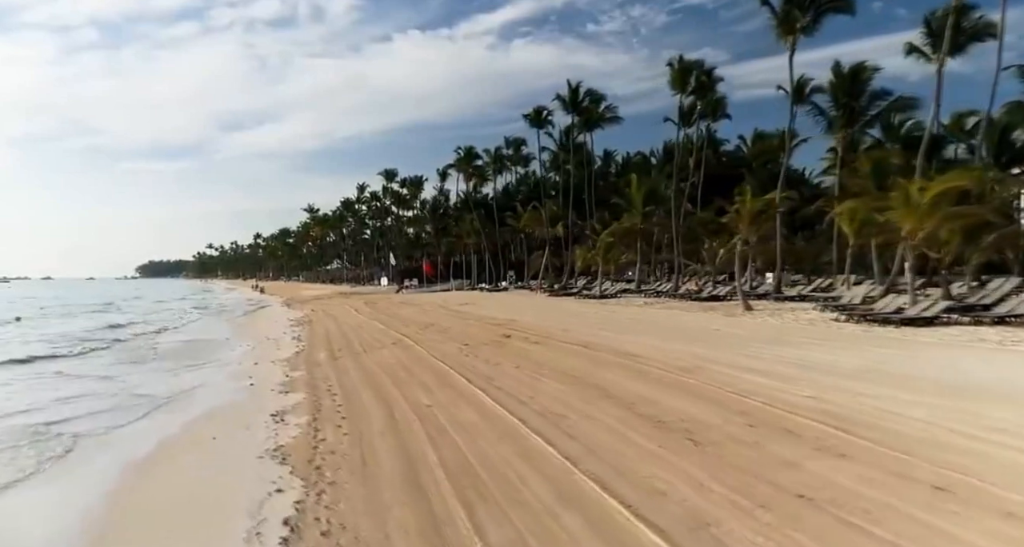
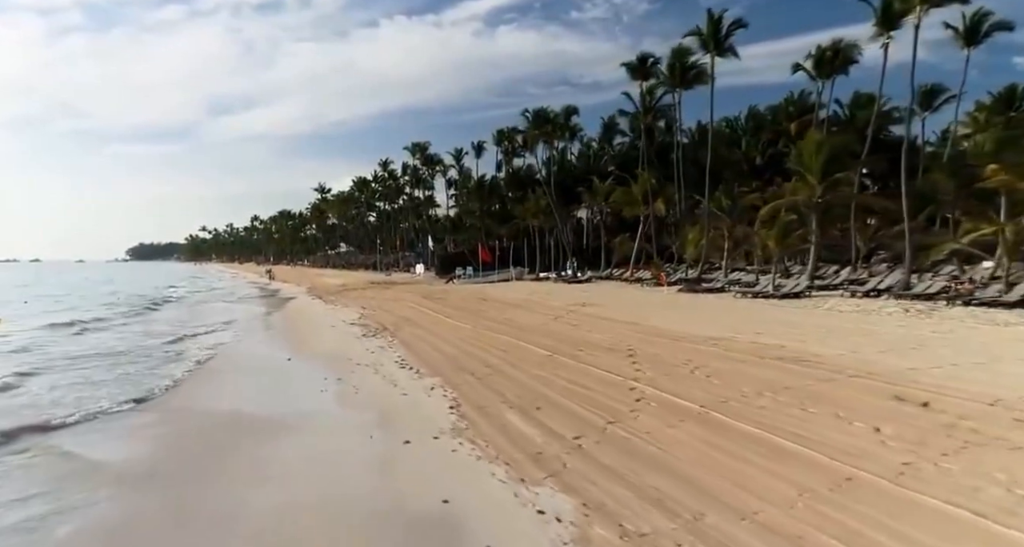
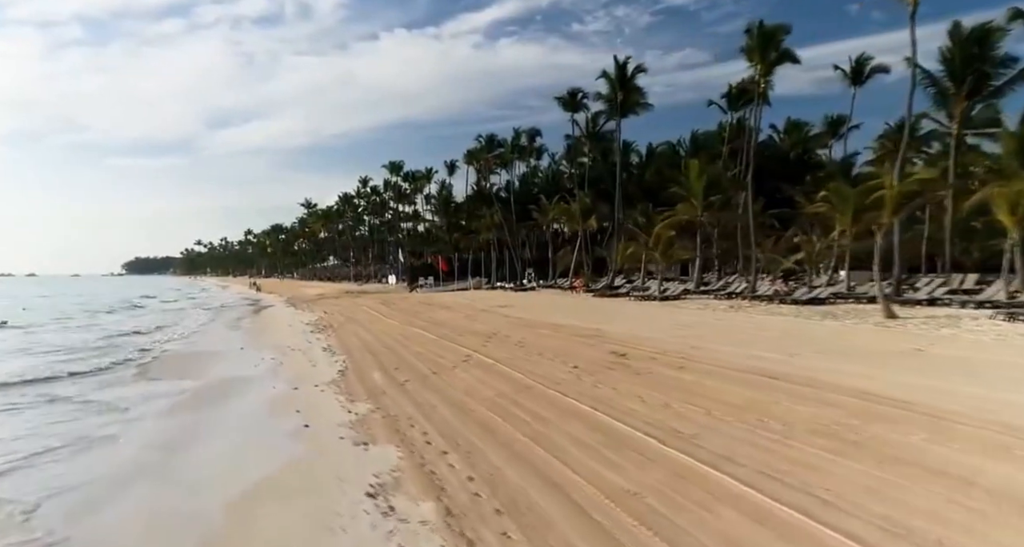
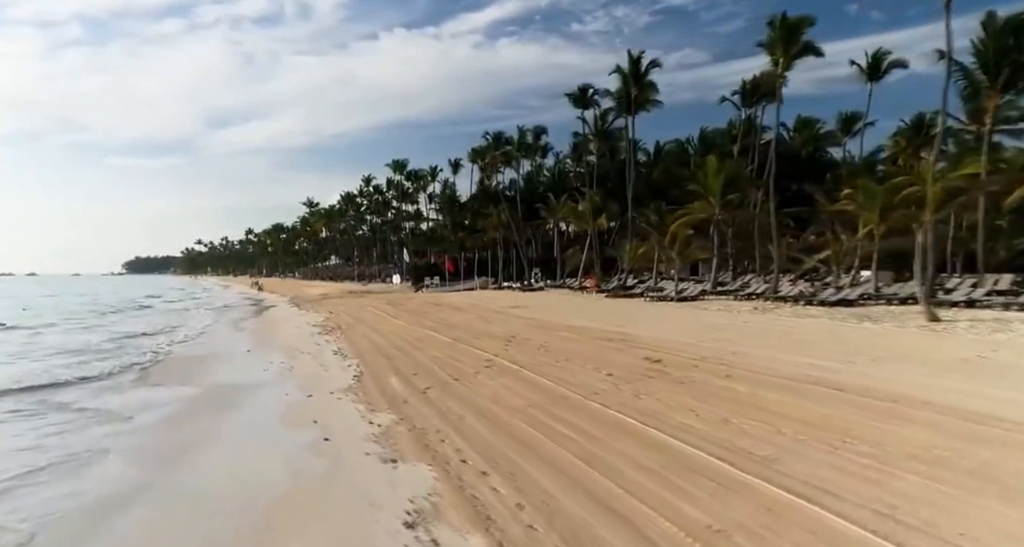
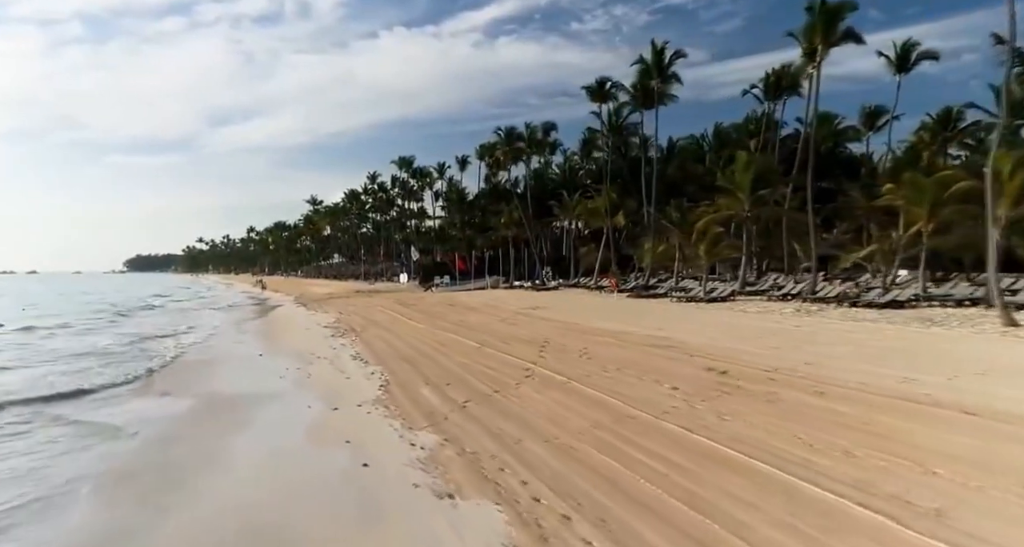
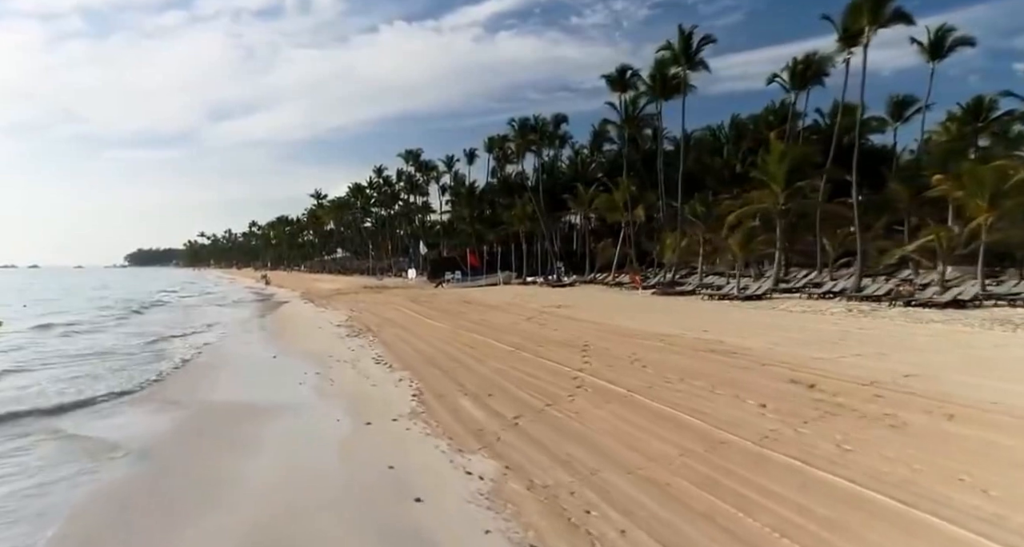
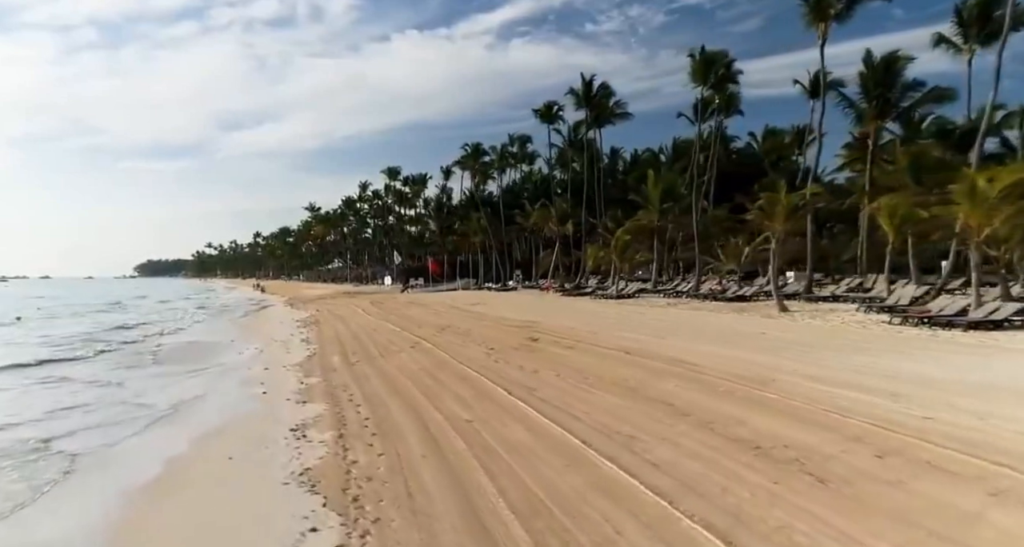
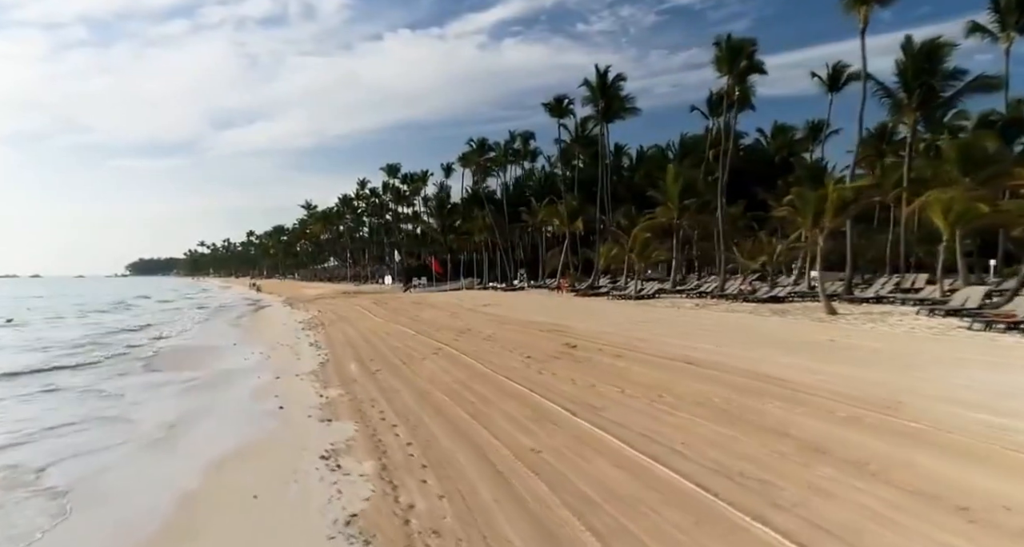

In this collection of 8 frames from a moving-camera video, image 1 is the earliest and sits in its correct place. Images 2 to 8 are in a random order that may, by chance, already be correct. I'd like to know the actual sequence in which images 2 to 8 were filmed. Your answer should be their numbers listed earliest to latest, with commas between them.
7, 8, 3, 4, 5, 6, 2
